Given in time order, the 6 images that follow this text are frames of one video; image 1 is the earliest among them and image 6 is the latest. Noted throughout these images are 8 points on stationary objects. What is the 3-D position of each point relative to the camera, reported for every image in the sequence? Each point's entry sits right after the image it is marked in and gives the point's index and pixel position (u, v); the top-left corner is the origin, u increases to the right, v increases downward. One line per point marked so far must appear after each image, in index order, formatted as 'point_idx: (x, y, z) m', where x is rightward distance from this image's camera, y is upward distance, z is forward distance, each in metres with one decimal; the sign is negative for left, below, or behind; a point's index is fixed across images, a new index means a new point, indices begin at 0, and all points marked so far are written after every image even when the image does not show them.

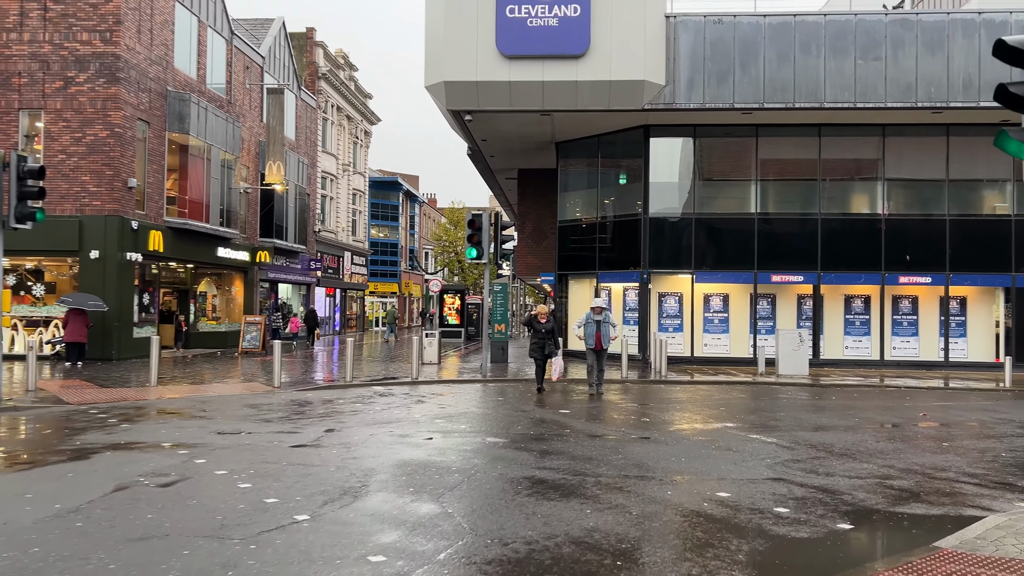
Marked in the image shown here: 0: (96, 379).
0: (-8.4, -1.8, +16.6) m
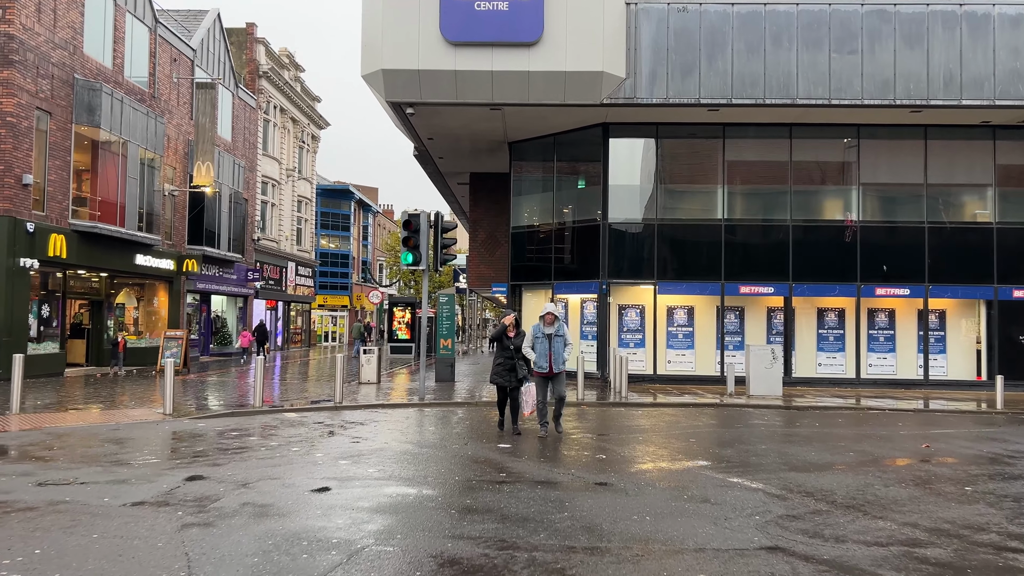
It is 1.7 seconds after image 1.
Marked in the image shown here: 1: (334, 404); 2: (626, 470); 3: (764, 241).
0: (-9.4, -2.0, +14.3) m
1: (-3.3, -2.1, +14.9) m
2: (+1.1, -1.8, +8.0) m
3: (+6.2, +1.1, +20.0) m
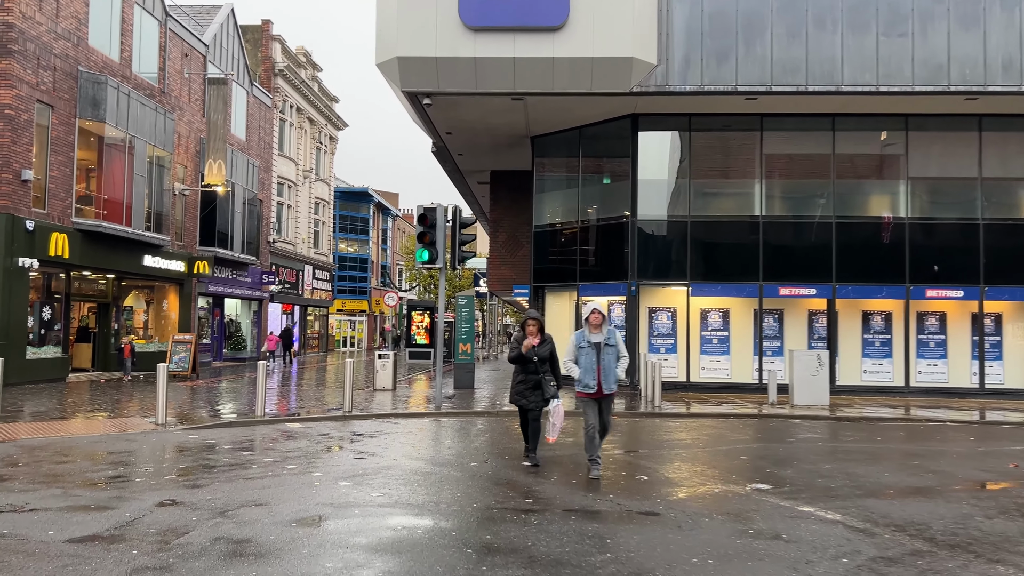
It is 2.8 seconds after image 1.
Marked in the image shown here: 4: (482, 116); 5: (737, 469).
0: (-9.1, -2.0, +13.3) m
1: (-2.8, -2.1, +13.9) m
2: (+1.3, -1.7, +6.8) m
3: (+6.7, +1.1, +18.7) m
4: (-0.7, +4.0, +19.3) m
5: (+2.2, -1.8, +8.2) m
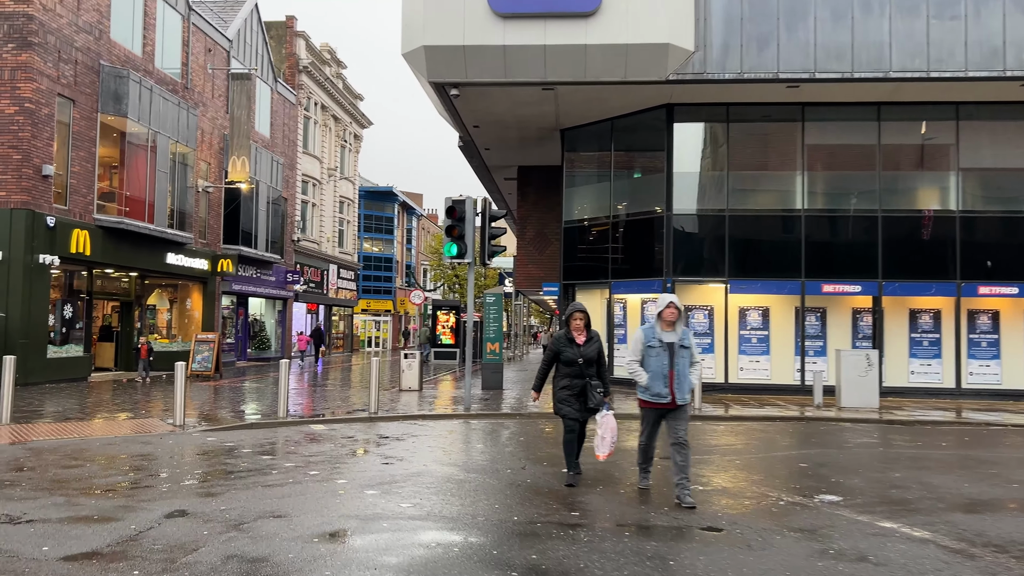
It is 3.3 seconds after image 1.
0: (-8.5, -1.9, +13.0) m
1: (-2.3, -2.0, +13.3) m
2: (+1.7, -1.7, +6.1) m
3: (+7.4, +1.2, +17.9) m
4: (0.0, +4.1, +18.7) m
5: (+2.6, -1.7, +7.5) m
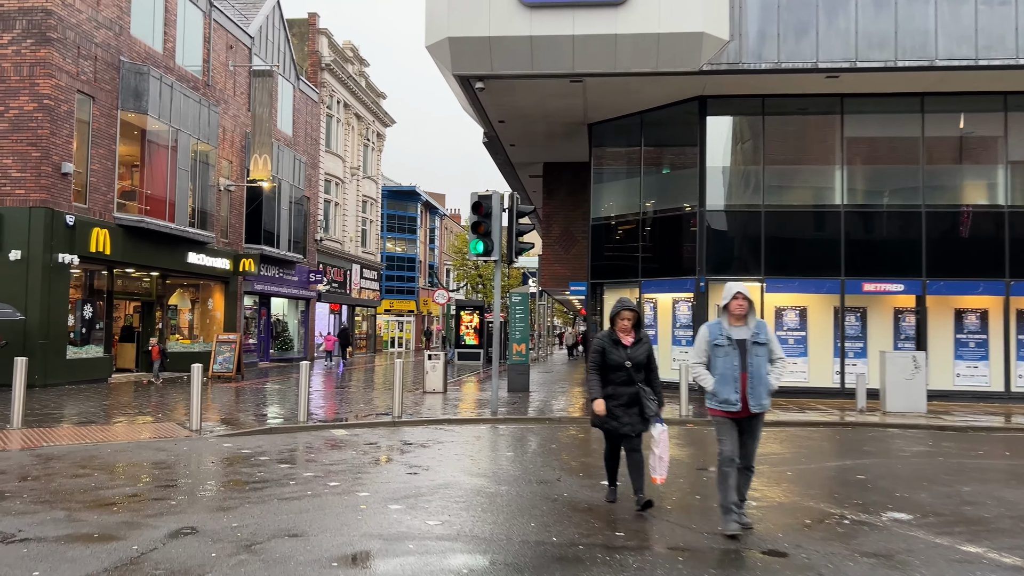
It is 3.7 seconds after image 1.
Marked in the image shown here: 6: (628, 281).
0: (-8.1, -1.9, +12.7) m
1: (-1.9, -2.0, +12.8) m
2: (+1.9, -1.6, +5.6) m
3: (+7.9, +1.2, +17.2) m
4: (+0.6, +4.1, +18.1) m
5: (+2.9, -1.7, +6.9) m
6: (+2.7, +0.2, +19.1) m
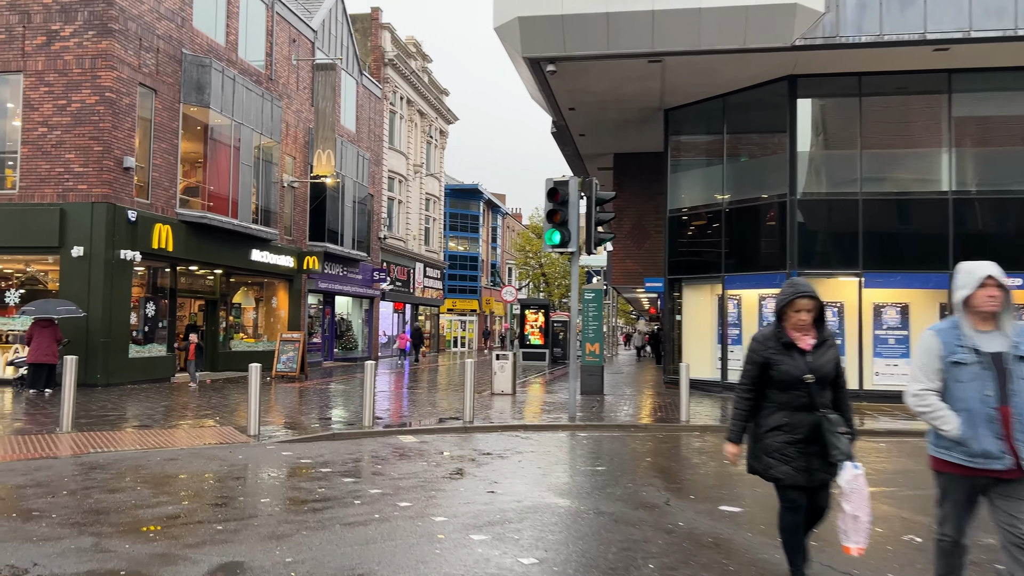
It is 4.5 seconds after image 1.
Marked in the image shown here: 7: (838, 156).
0: (-6.9, -1.8, +12.2) m
1: (-0.7, -1.9, +11.9) m
2: (+2.5, -1.5, +4.4) m
3: (+9.4, +1.3, +15.5) m
4: (+2.1, +4.2, +17.0) m
5: (+3.6, -1.6, +5.6) m
6: (+4.3, +0.3, +17.9) m
7: (+6.5, +2.6, +16.2) m
